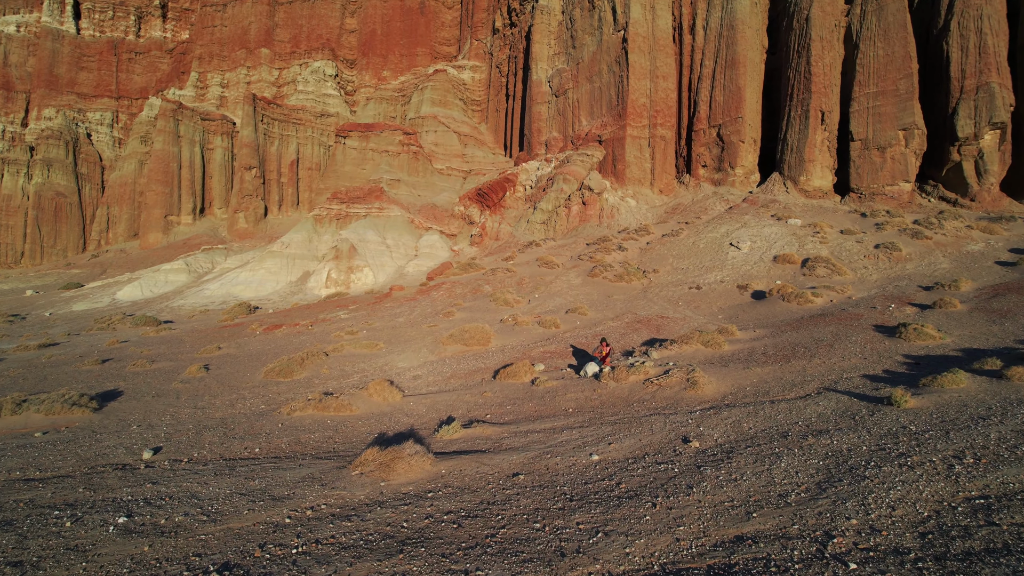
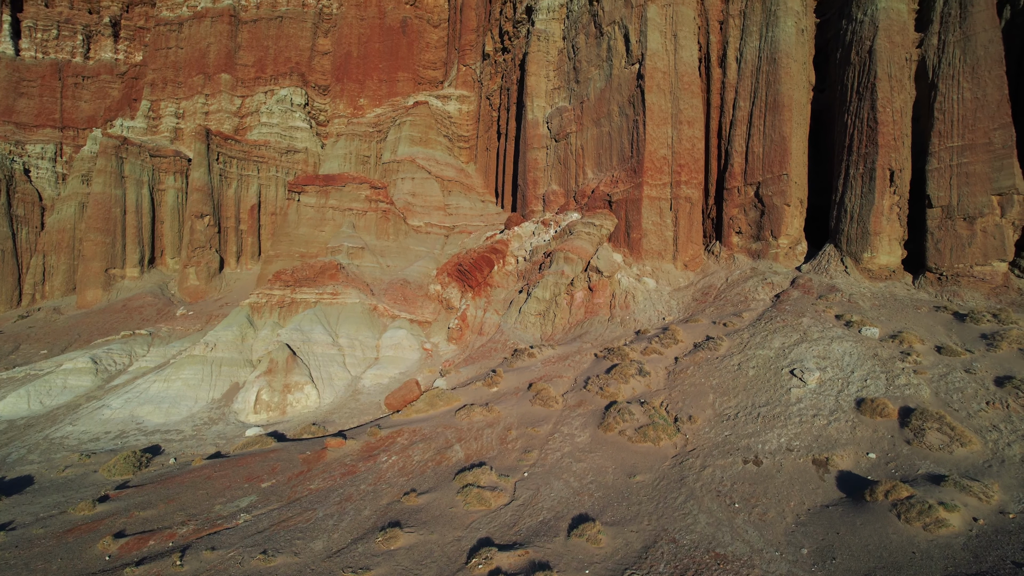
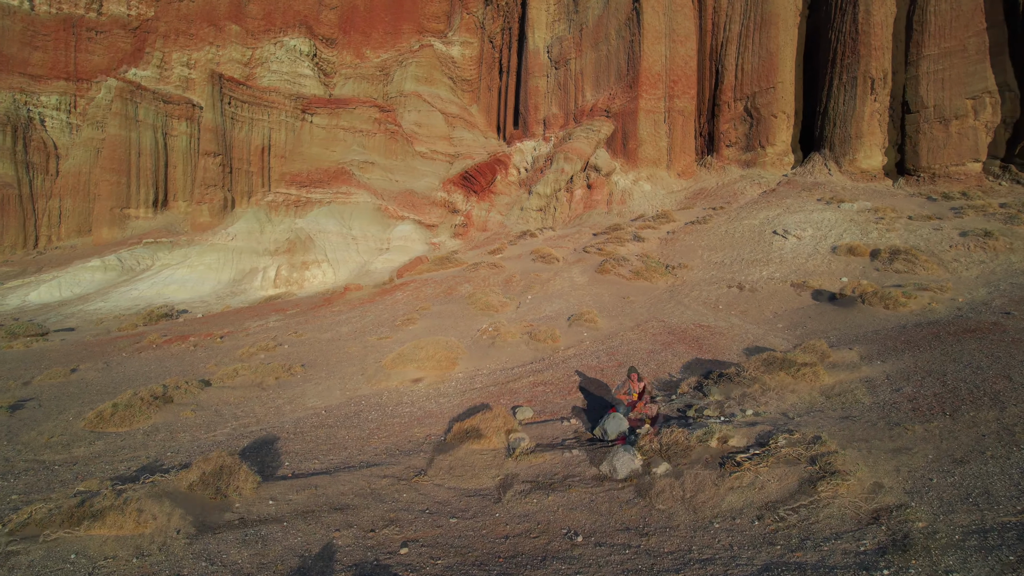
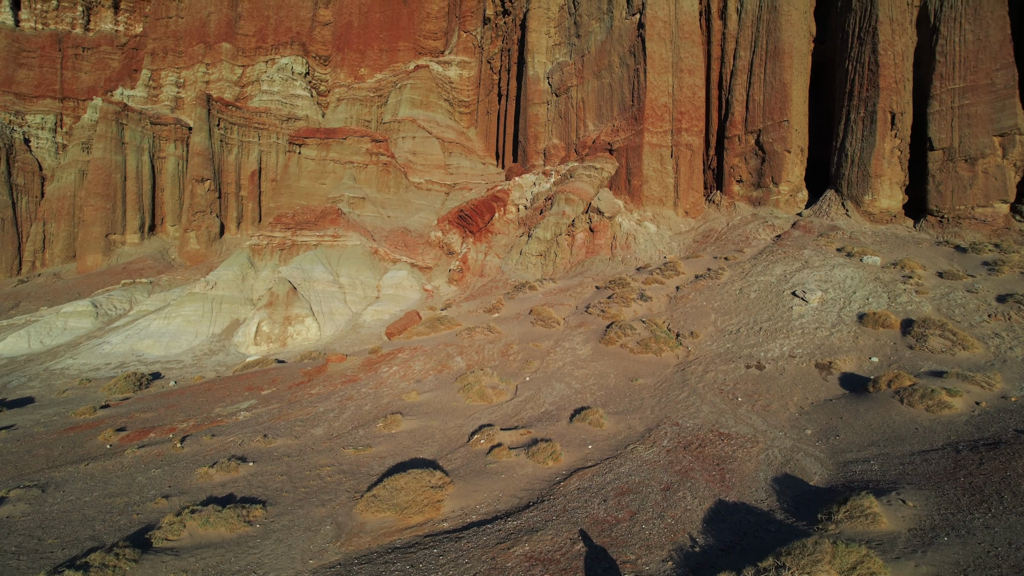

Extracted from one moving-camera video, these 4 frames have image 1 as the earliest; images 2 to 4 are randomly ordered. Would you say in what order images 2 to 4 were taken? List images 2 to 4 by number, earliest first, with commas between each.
3, 4, 2
